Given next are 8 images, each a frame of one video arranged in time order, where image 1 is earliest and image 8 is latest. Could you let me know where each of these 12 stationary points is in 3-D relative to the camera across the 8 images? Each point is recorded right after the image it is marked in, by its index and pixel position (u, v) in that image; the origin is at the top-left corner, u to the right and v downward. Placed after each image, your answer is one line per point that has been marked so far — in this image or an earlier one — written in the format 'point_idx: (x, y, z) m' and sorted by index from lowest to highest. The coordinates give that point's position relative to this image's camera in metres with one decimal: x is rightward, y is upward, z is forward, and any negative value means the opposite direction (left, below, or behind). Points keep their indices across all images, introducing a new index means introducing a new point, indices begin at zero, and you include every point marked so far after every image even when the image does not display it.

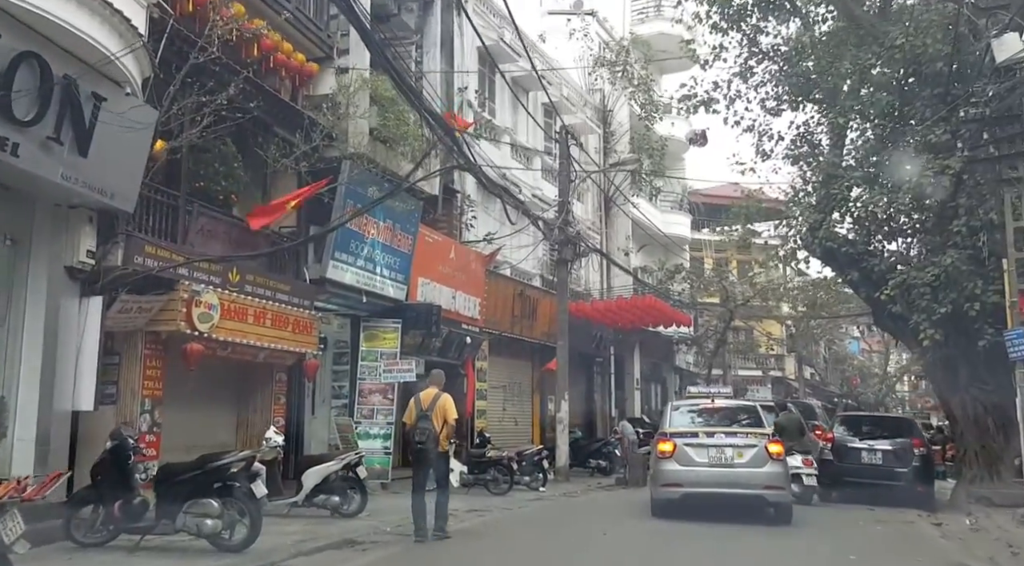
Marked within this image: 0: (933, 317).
0: (+6.4, -0.5, +14.4) m
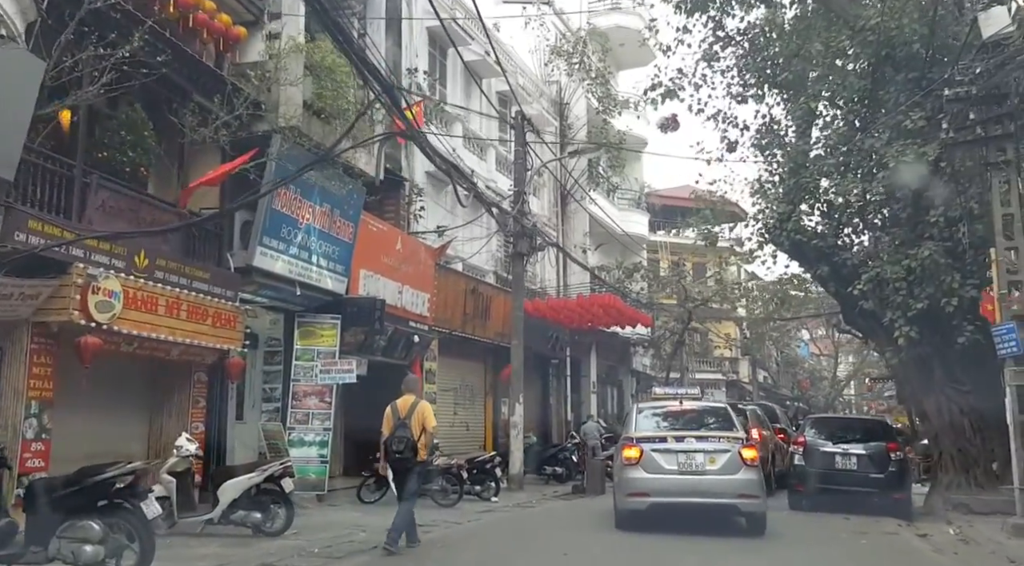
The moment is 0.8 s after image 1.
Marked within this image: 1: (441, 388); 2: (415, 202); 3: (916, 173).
0: (+5.7, -0.5, +13.6) m
1: (-1.4, -2.1, +18.2) m
2: (-1.8, +1.6, +17.4) m
3: (+5.7, +1.6, +13.4) m
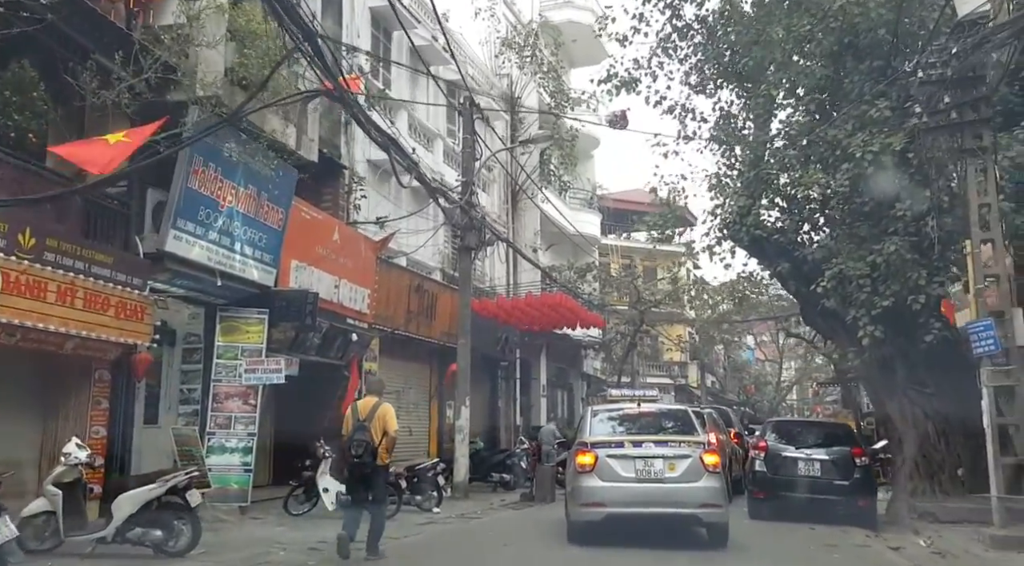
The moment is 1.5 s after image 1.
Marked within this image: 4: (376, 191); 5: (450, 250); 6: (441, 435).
0: (+4.9, -0.4, +12.9) m
1: (-2.4, -2.0, +17.1) m
2: (-2.7, +1.6, +16.4) m
3: (+5.0, +1.6, +12.7) m
4: (-2.5, +1.7, +17.4) m
5: (-1.3, +0.7, +19.8) m
6: (-1.5, -3.1, +19.5) m
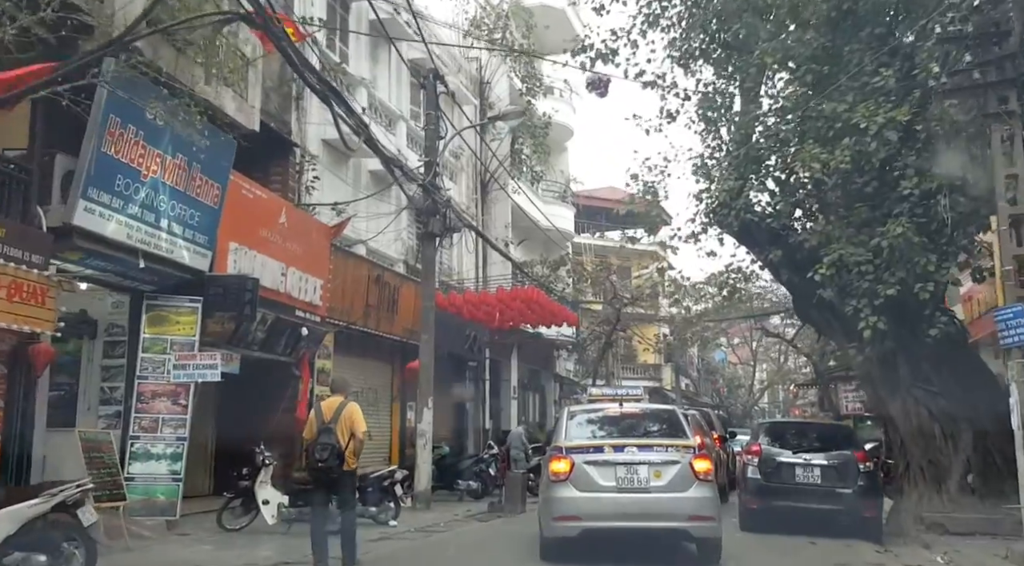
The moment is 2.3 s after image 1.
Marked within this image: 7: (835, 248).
0: (+4.5, -0.2, +11.7) m
1: (-2.9, -1.8, +15.7) m
2: (-3.2, +1.8, +15.0) m
3: (+4.6, +1.8, +11.5) m
4: (-3.0, +1.9, +16.0) m
5: (-1.9, +0.8, +18.5) m
6: (-2.1, -3.0, +18.1) m
7: (+4.0, +0.4, +11.8) m
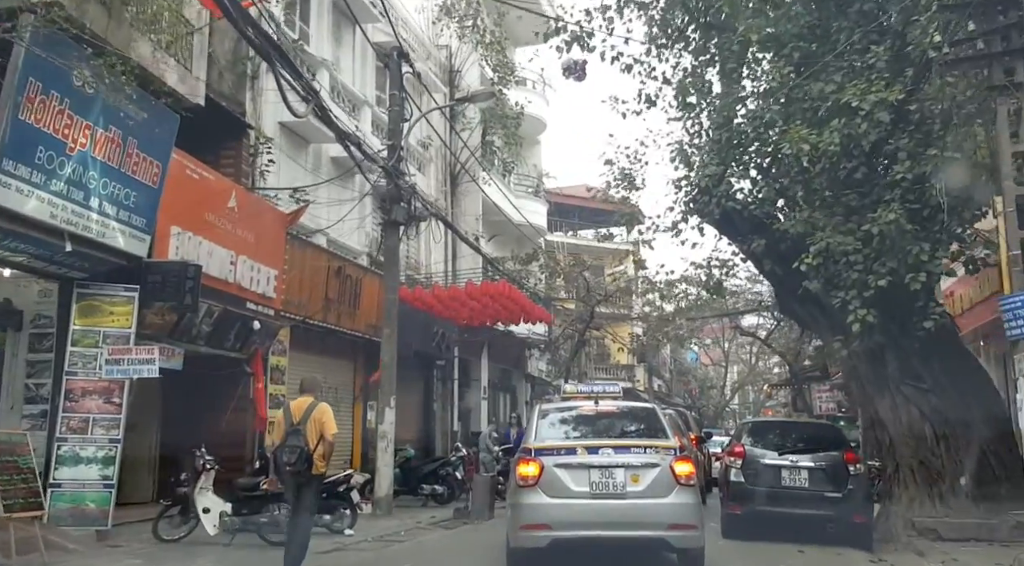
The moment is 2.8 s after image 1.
0: (+4.1, -0.1, +11.0) m
1: (-3.4, -1.7, +14.8) m
2: (-3.7, +1.9, +14.0) m
3: (+4.2, +1.9, +10.8) m
4: (-3.5, +2.0, +15.1) m
5: (-2.5, +1.0, +17.6) m
6: (-2.7, -2.9, +17.2) m
7: (+3.6, +0.5, +11.1) m
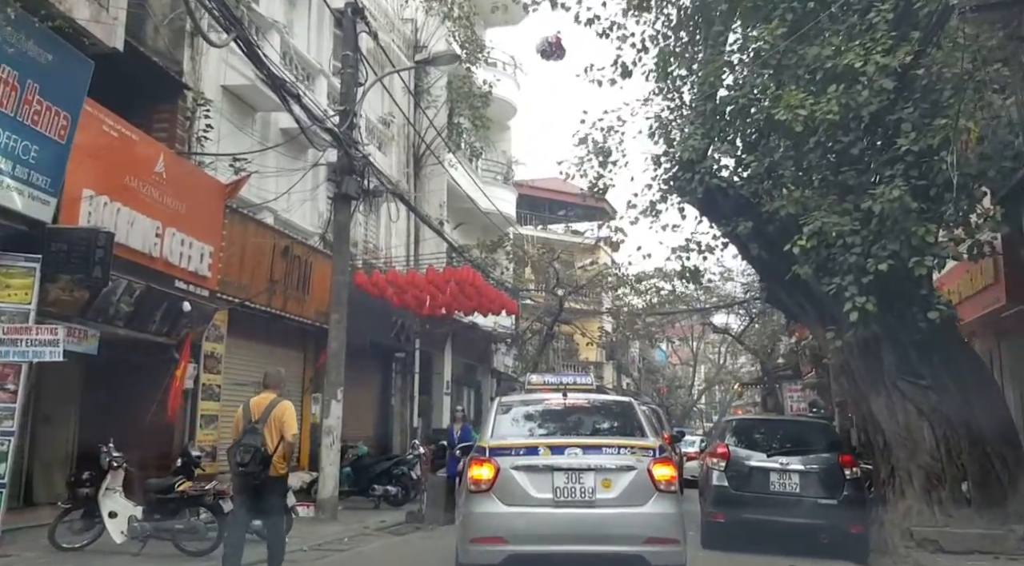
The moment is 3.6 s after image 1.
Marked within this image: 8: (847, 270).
0: (+3.7, 0.0, +9.9) m
1: (-4.0, -1.4, +13.5) m
2: (-4.2, +2.2, +12.7) m
3: (+3.8, +2.0, +9.8) m
4: (-4.0, +2.3, +13.8) m
5: (-3.1, +1.2, +16.3) m
6: (-3.3, -2.6, +16.0) m
7: (+3.2, +0.7, +10.1) m
8: (+3.5, +0.1, +10.0) m
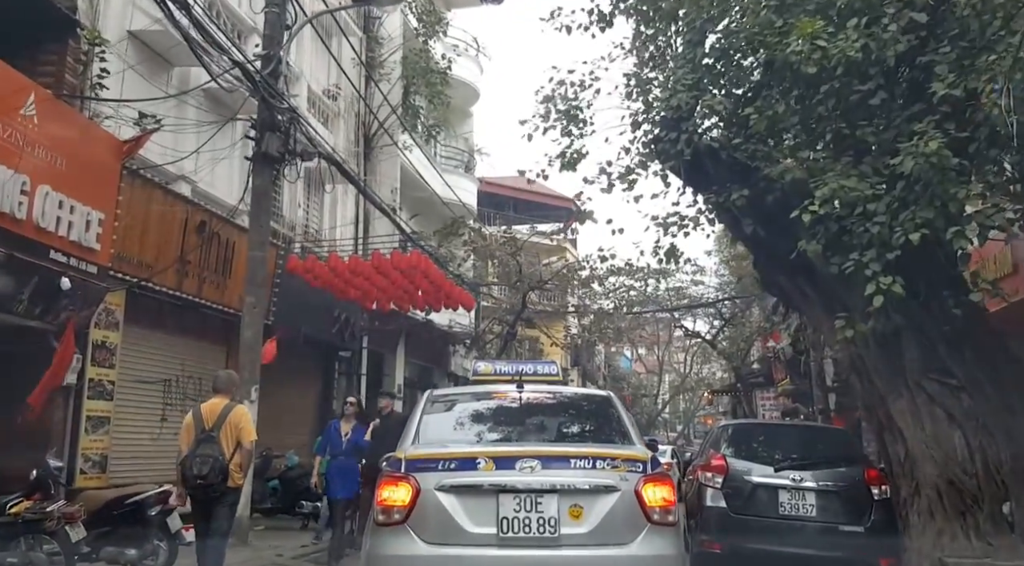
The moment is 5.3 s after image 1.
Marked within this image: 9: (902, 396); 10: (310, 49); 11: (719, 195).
0: (+3.2, +0.2, +8.2) m
1: (-4.6, -1.2, +11.4) m
2: (-4.7, +2.5, +10.7) m
3: (+3.4, +2.3, +8.0) m
4: (-4.6, +2.5, +11.8) m
5: (-3.8, +1.5, +14.3) m
6: (-4.0, -2.4, +13.9) m
7: (+2.8, +0.9, +8.3) m
8: (+3.1, +0.3, +8.2) m
9: (+3.6, -1.0, +8.7) m
10: (-3.7, +4.4, +17.5) m
11: (+2.1, +0.9, +9.8) m
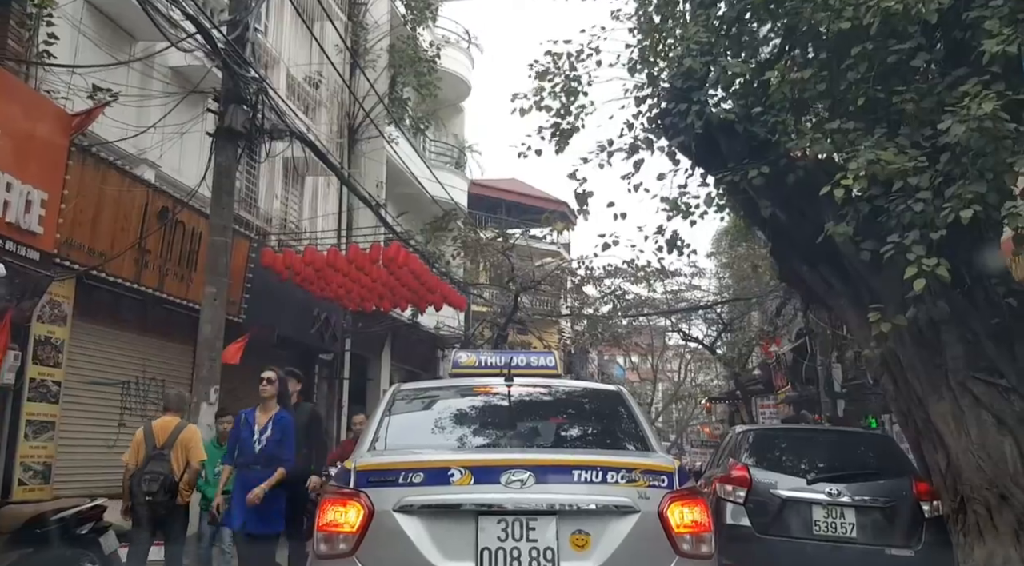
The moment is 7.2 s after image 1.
0: (+3.2, +0.3, +7.2) m
1: (-4.7, -1.1, +10.4) m
2: (-4.8, +2.6, +9.6) m
3: (+3.3, +2.4, +7.0) m
4: (-4.7, +2.6, +10.7) m
5: (-3.9, +1.6, +13.3) m
6: (-4.1, -2.3, +12.8) m
7: (+2.7, +1.0, +7.3) m
8: (+3.0, +0.4, +7.2) m
9: (+3.5, -0.9, +7.6) m
10: (-3.9, +4.4, +16.5) m
11: (+2.1, +1.0, +8.8) m
